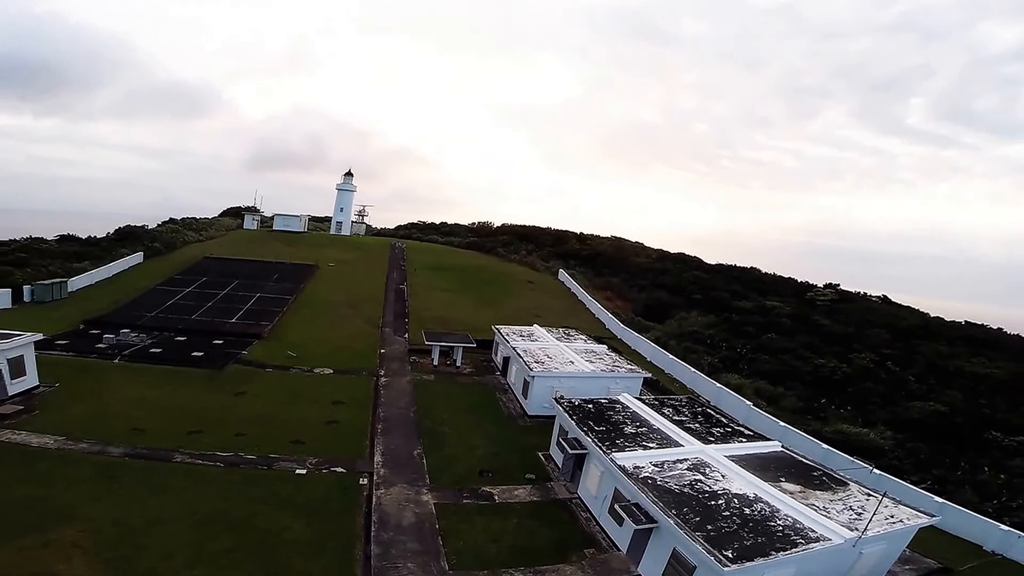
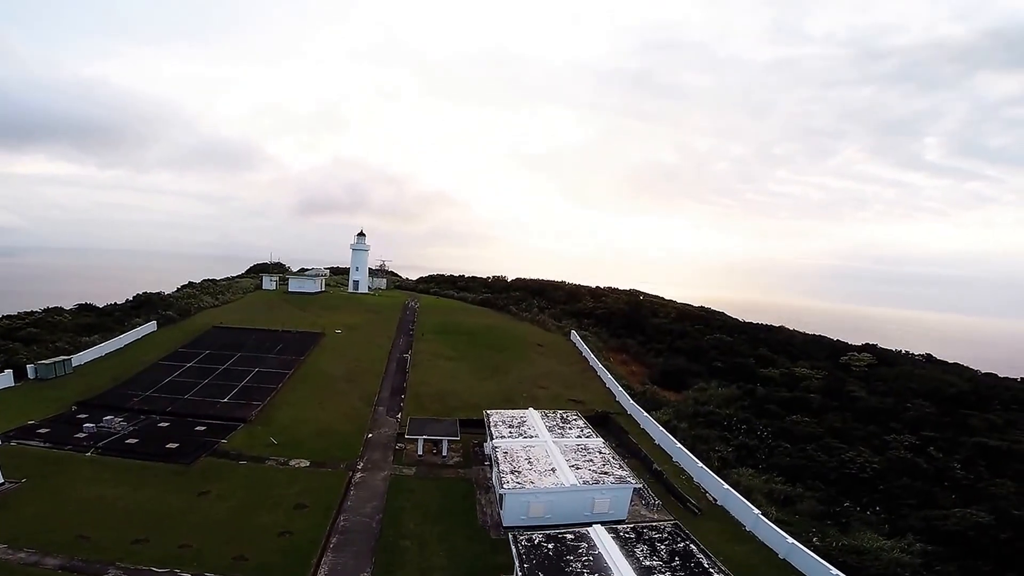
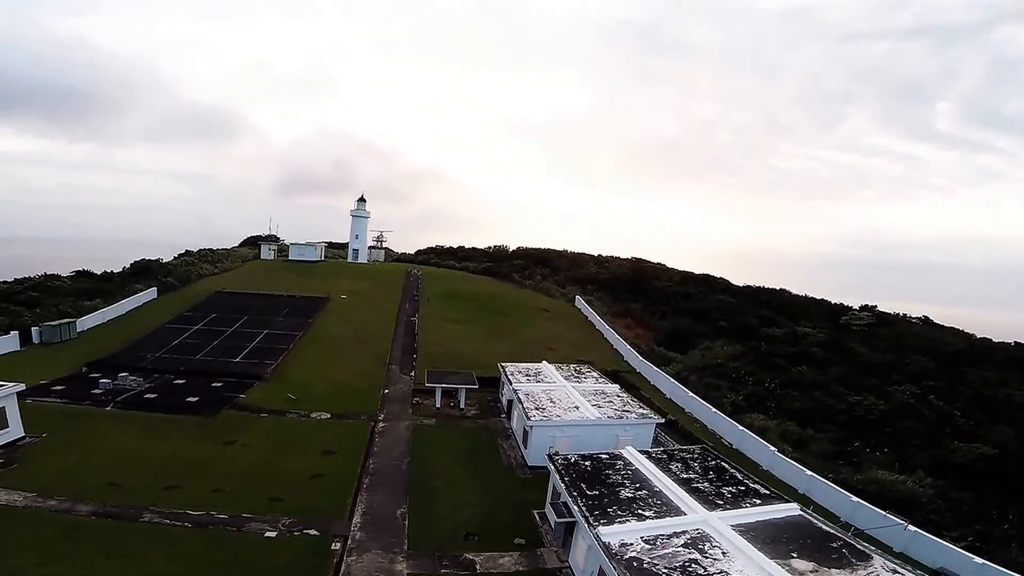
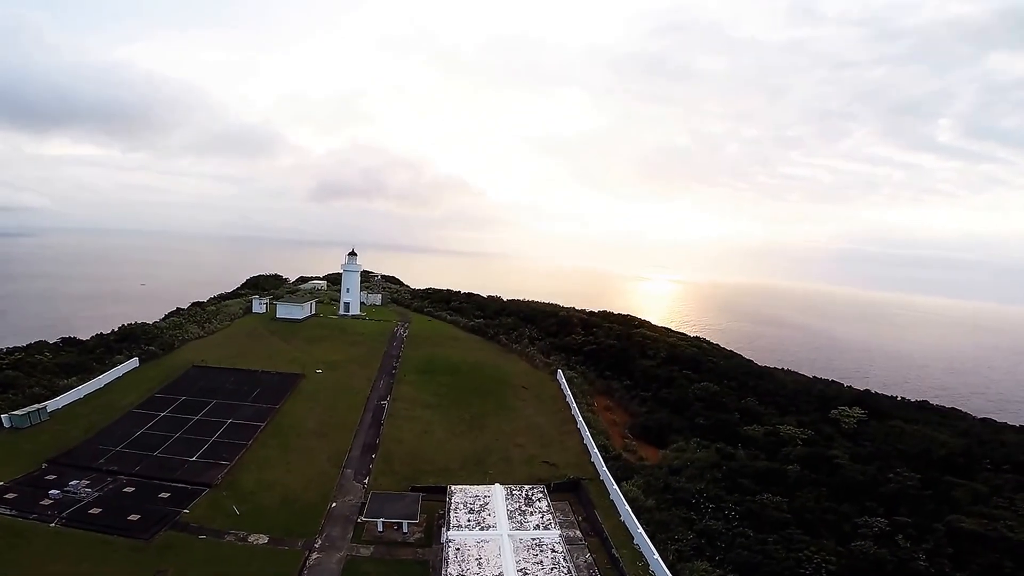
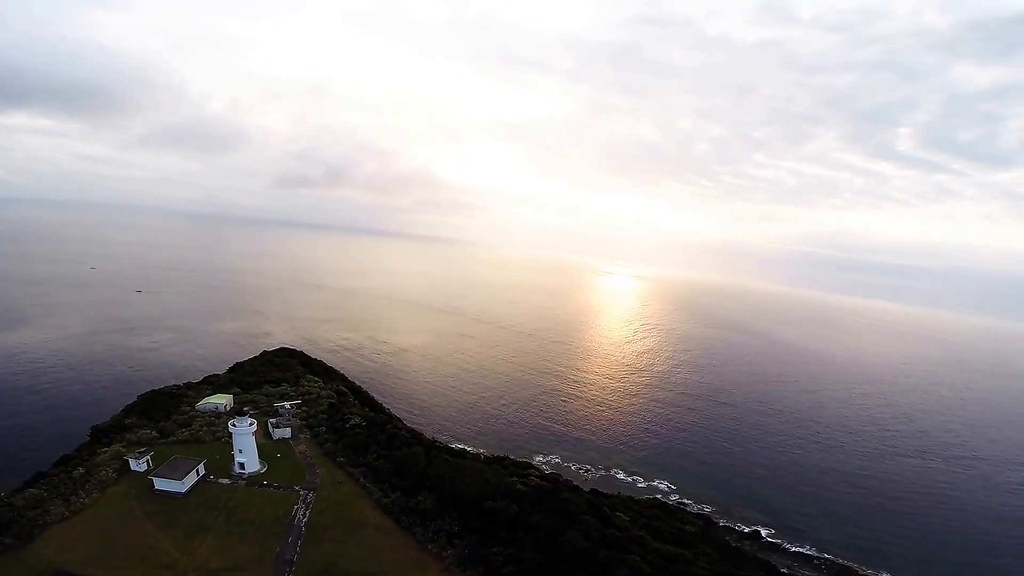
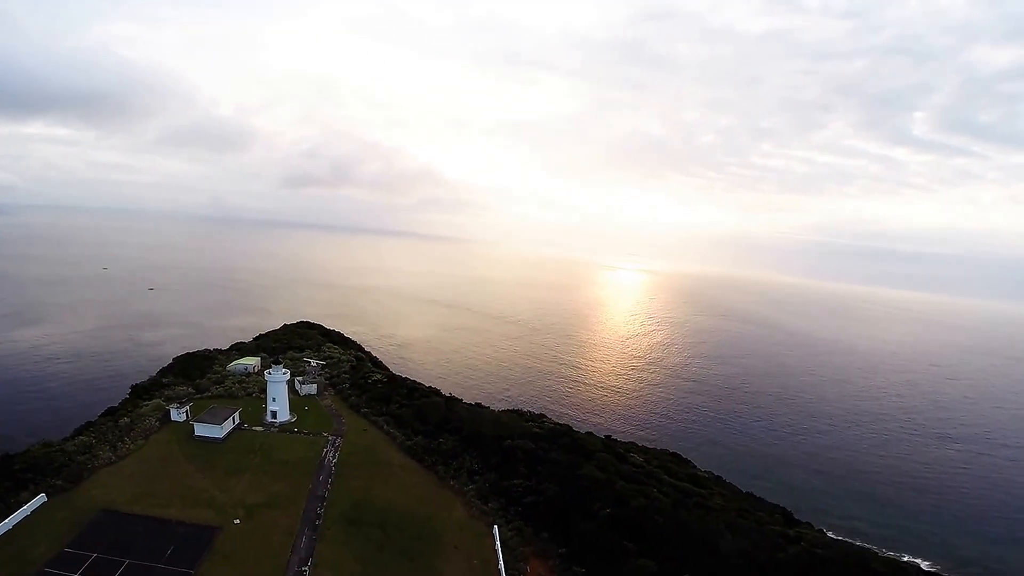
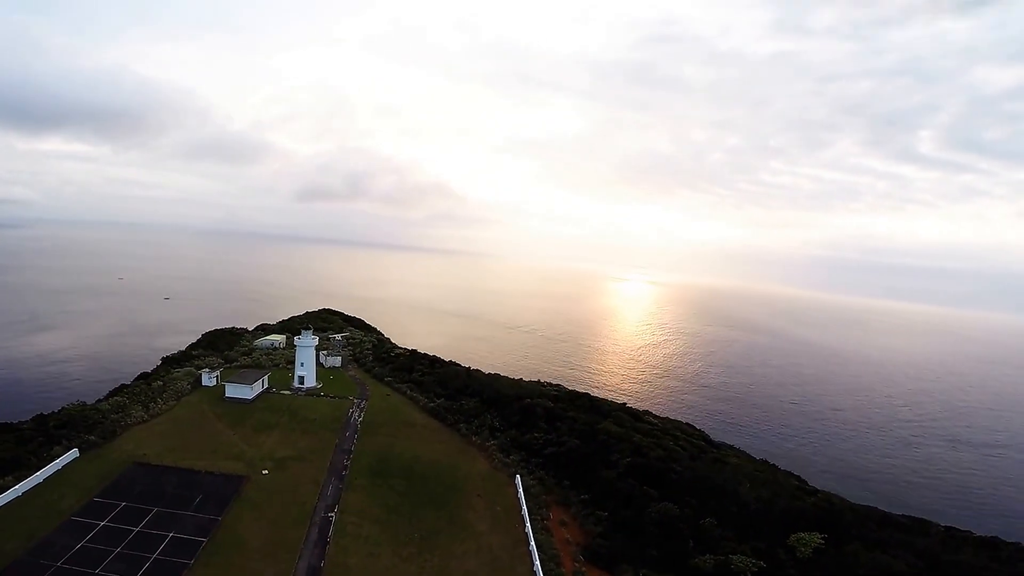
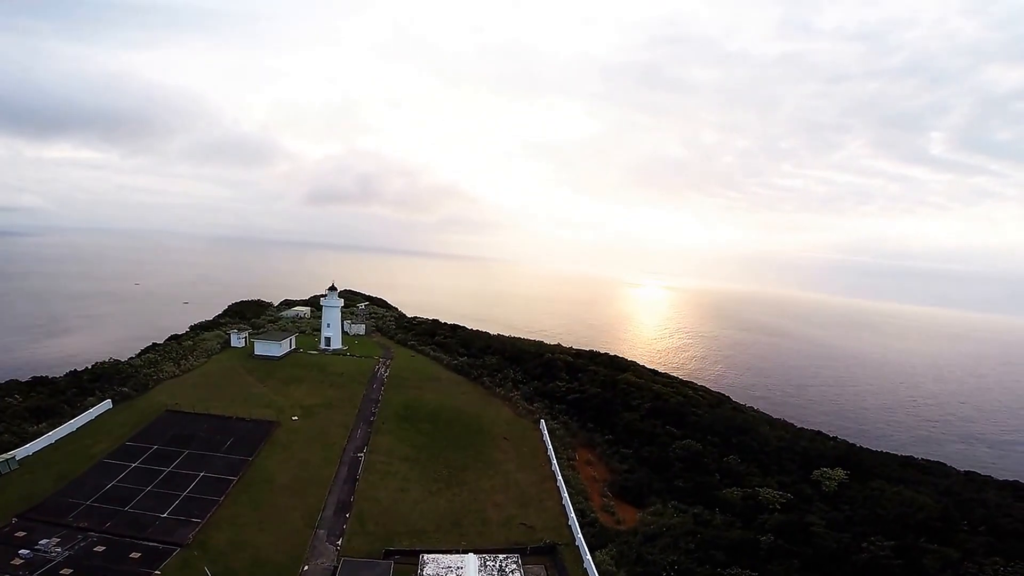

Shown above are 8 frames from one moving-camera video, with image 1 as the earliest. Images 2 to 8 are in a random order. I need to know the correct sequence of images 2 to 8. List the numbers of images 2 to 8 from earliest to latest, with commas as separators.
3, 2, 4, 8, 7, 6, 5
